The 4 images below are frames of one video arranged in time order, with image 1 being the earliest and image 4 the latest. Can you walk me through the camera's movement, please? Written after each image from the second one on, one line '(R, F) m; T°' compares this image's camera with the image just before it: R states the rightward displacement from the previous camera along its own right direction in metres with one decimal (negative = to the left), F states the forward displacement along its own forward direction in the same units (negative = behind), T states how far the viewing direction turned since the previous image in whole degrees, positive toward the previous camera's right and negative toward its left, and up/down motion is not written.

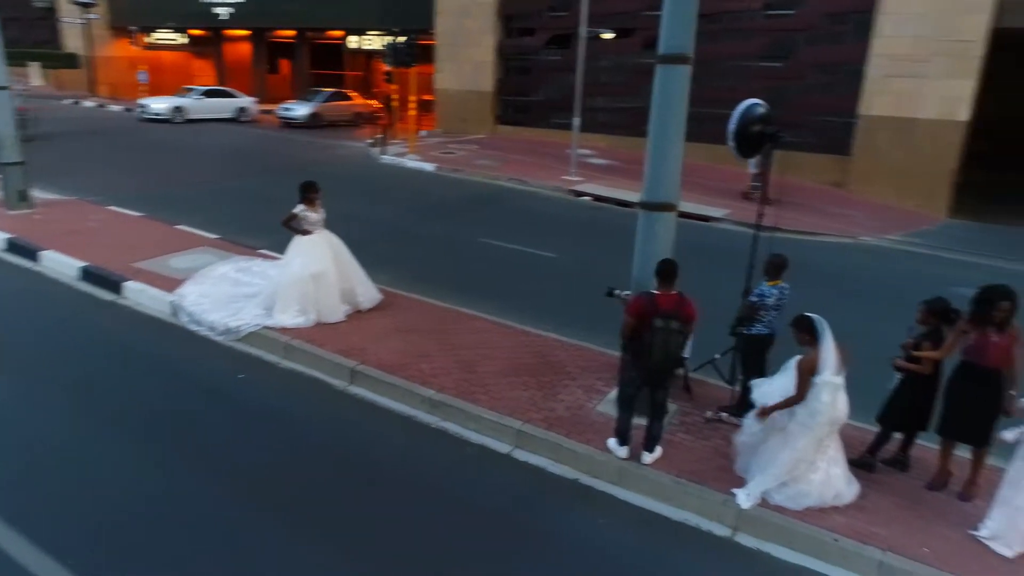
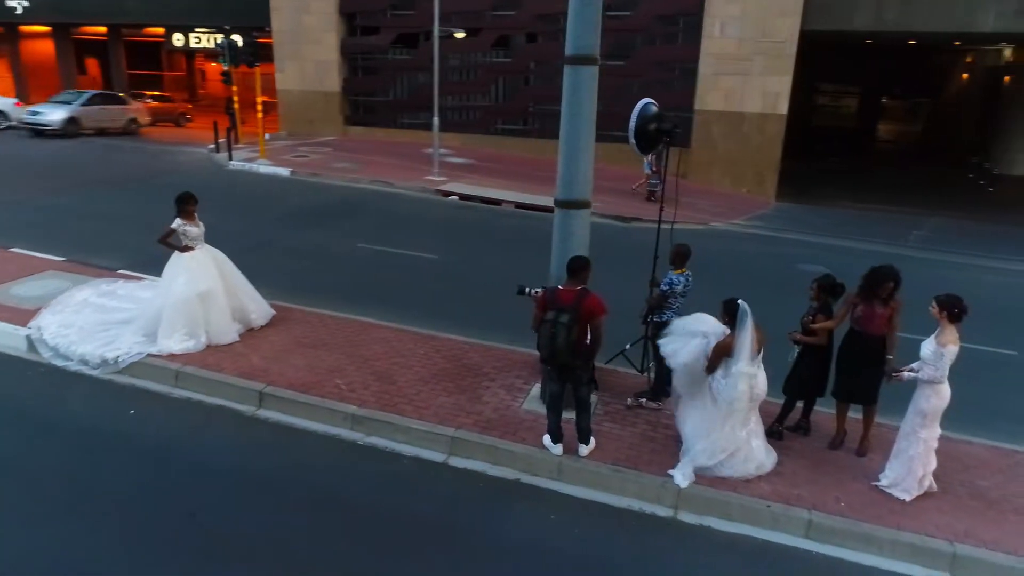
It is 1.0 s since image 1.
(-0.6, +0.1) m; +12°
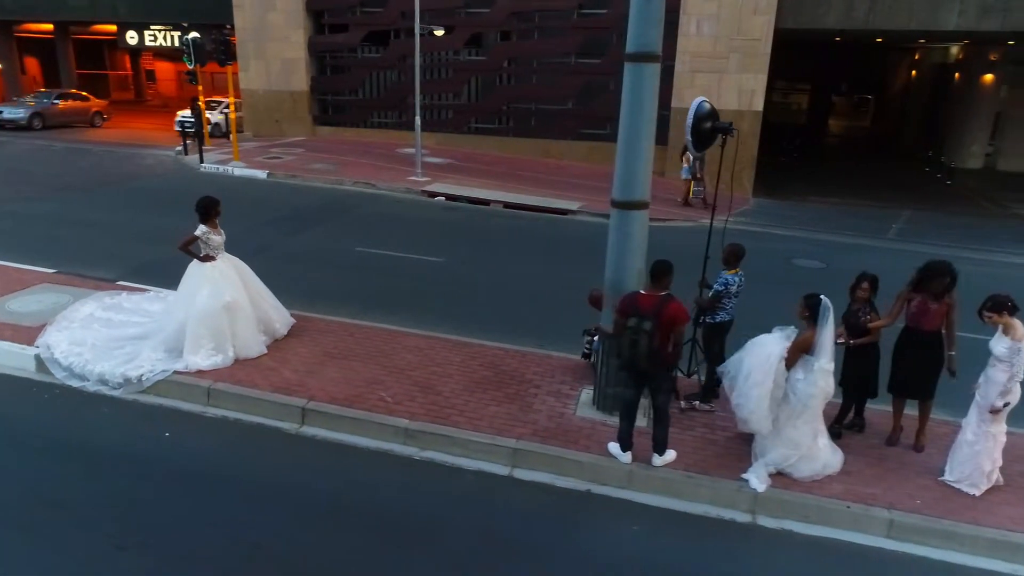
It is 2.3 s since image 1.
(-0.9, +0.2) m; +4°
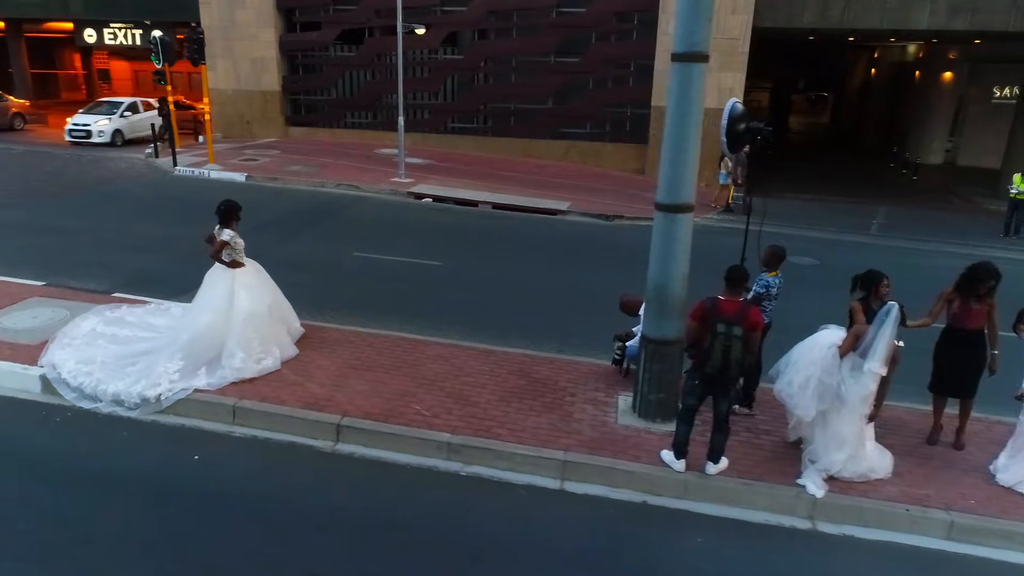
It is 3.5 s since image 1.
(-0.7, +0.2) m; +3°
